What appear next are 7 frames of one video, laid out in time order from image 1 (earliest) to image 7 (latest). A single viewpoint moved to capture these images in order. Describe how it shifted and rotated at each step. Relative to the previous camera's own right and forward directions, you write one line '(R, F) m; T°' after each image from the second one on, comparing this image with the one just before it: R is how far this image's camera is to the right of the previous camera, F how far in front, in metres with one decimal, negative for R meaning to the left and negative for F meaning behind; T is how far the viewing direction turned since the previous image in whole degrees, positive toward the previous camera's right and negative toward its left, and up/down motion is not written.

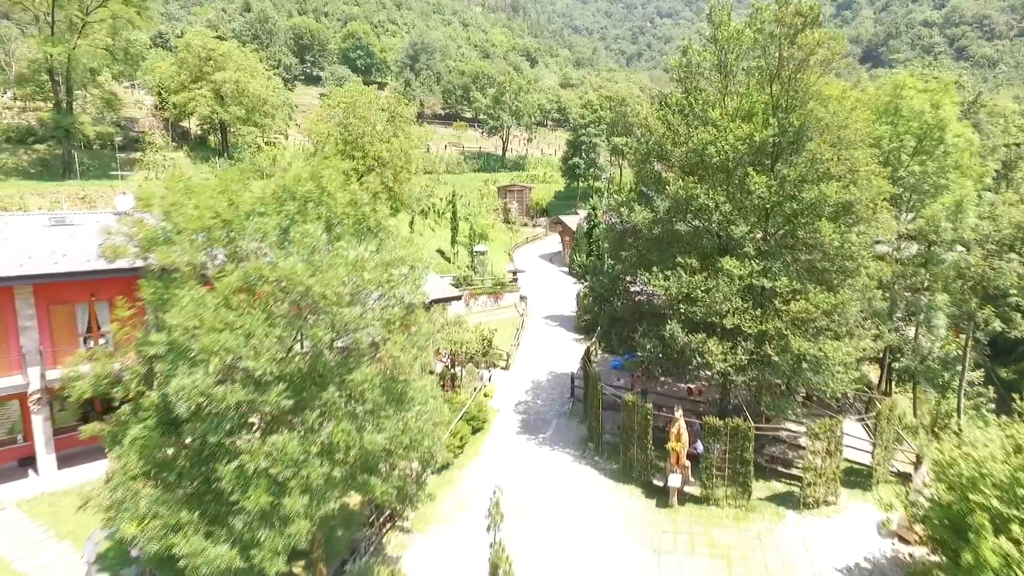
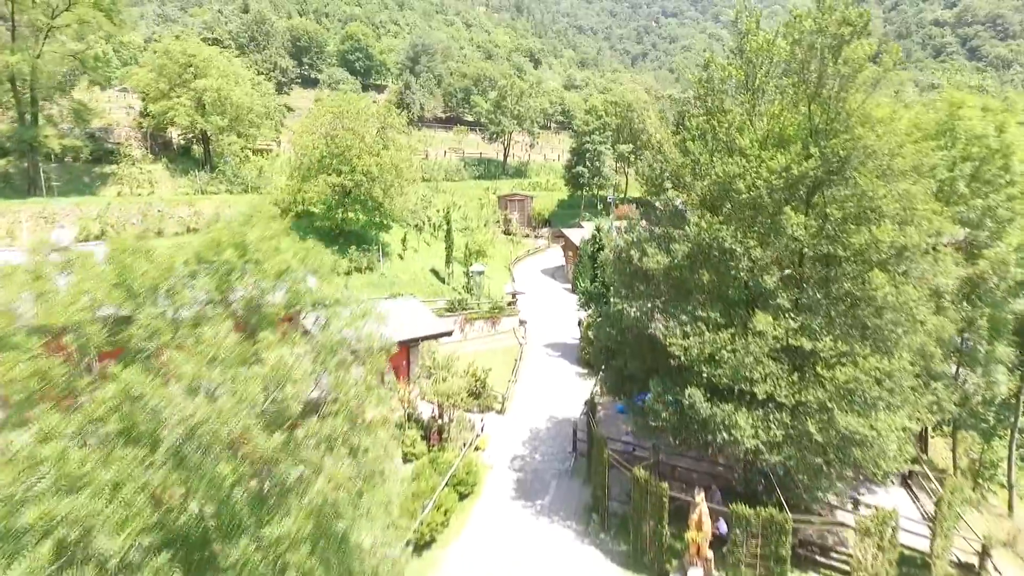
(+0.3, +2.6) m; 0°
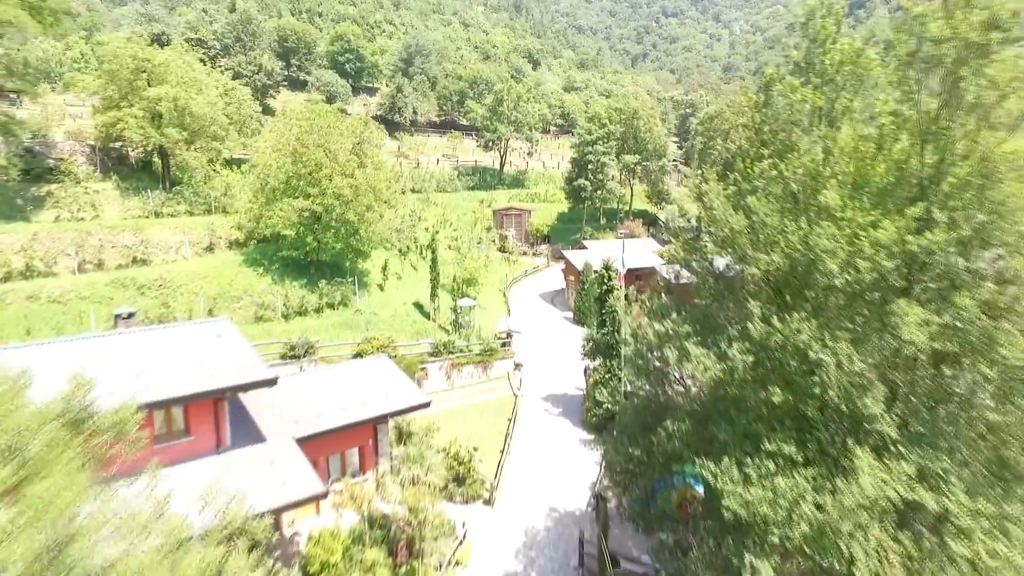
(+0.3, +4.4) m; 0°
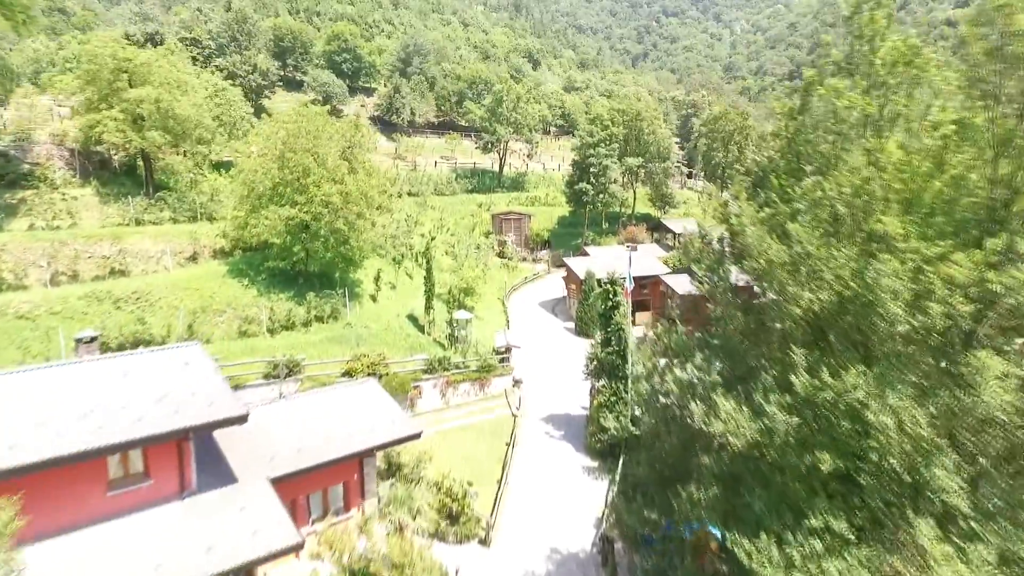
(+0.1, +1.6) m; 0°
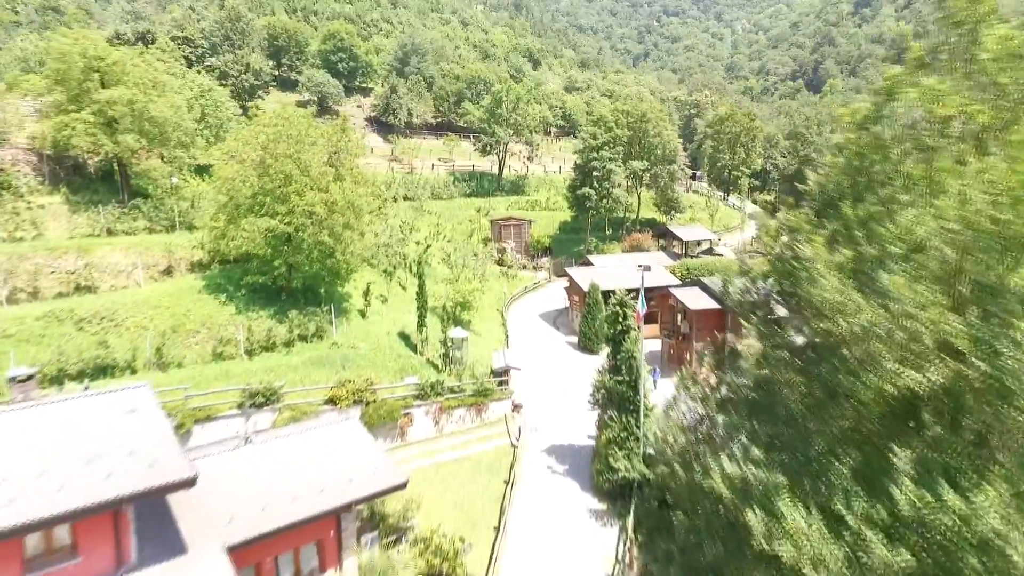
(0.0, +2.2) m; 0°
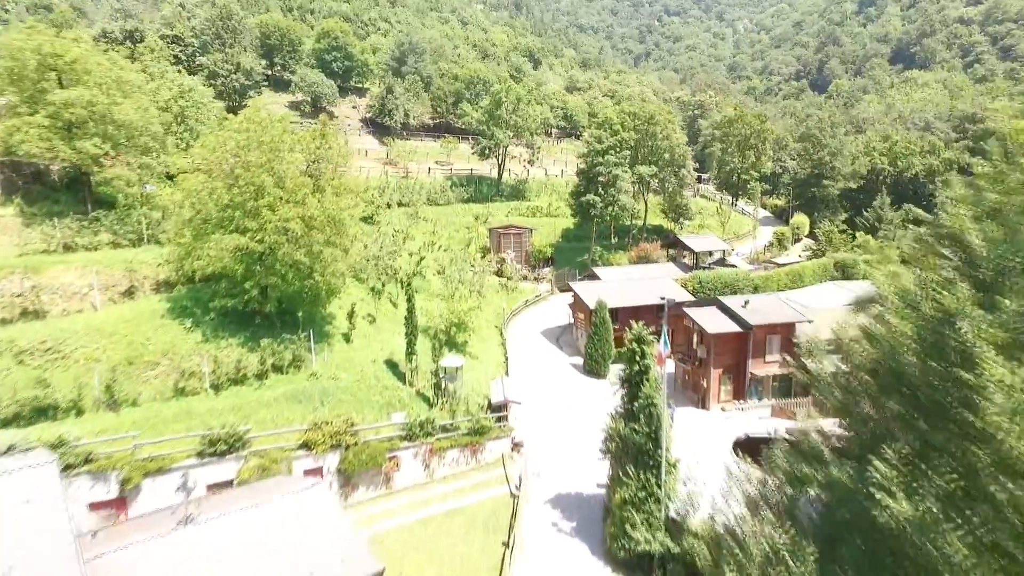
(0.0, +2.8) m; 0°
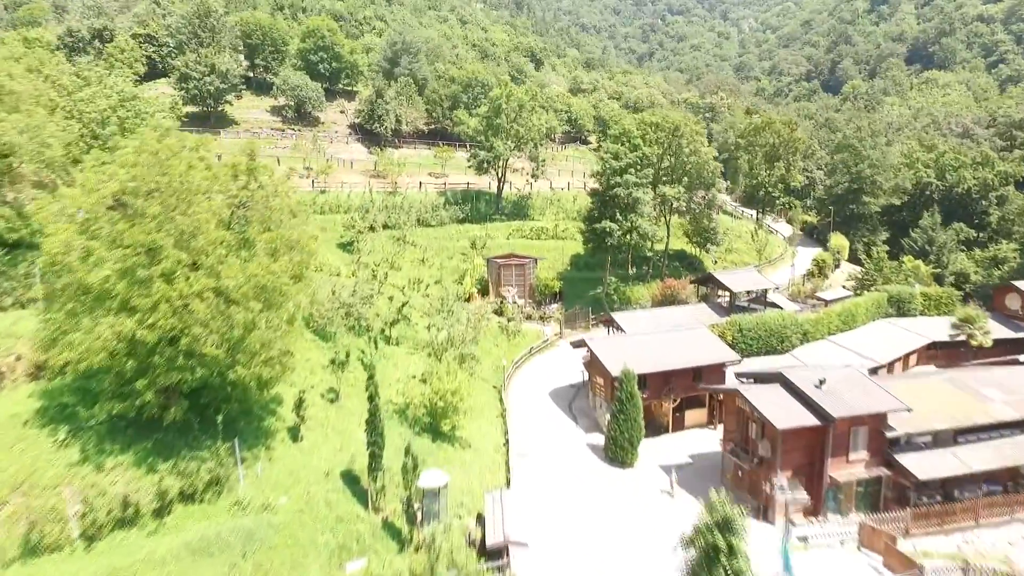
(-0.1, +6.9) m; 0°
